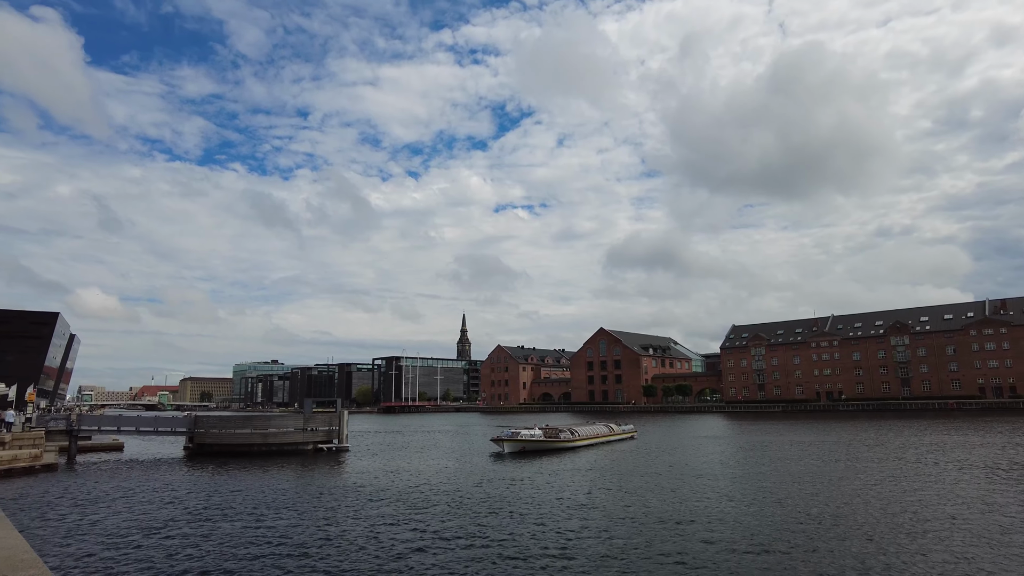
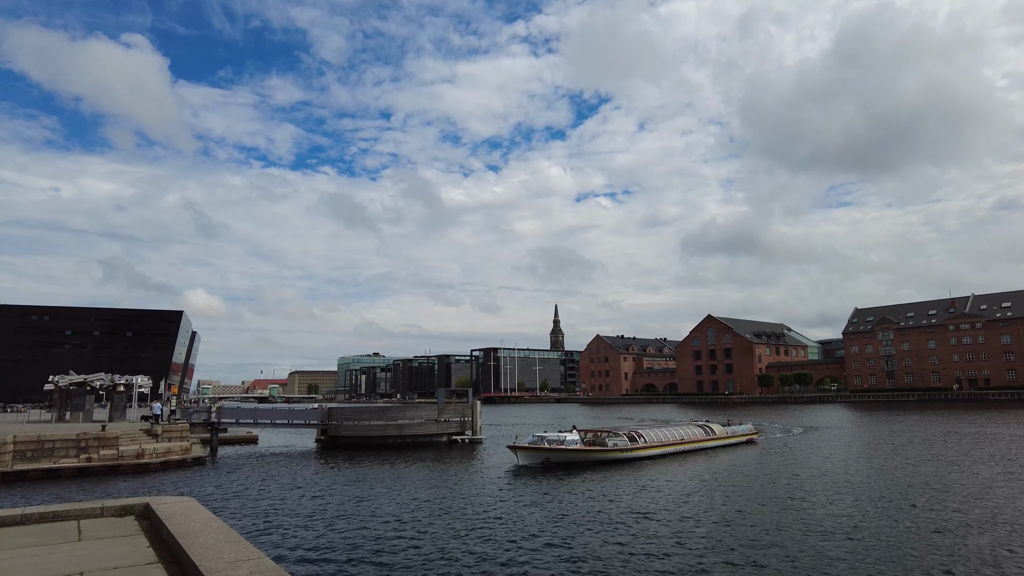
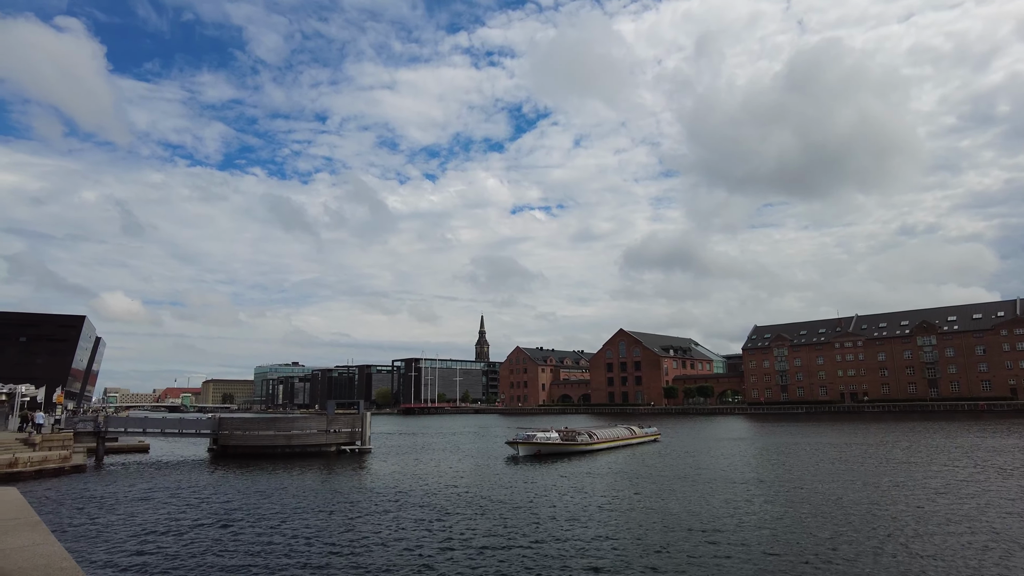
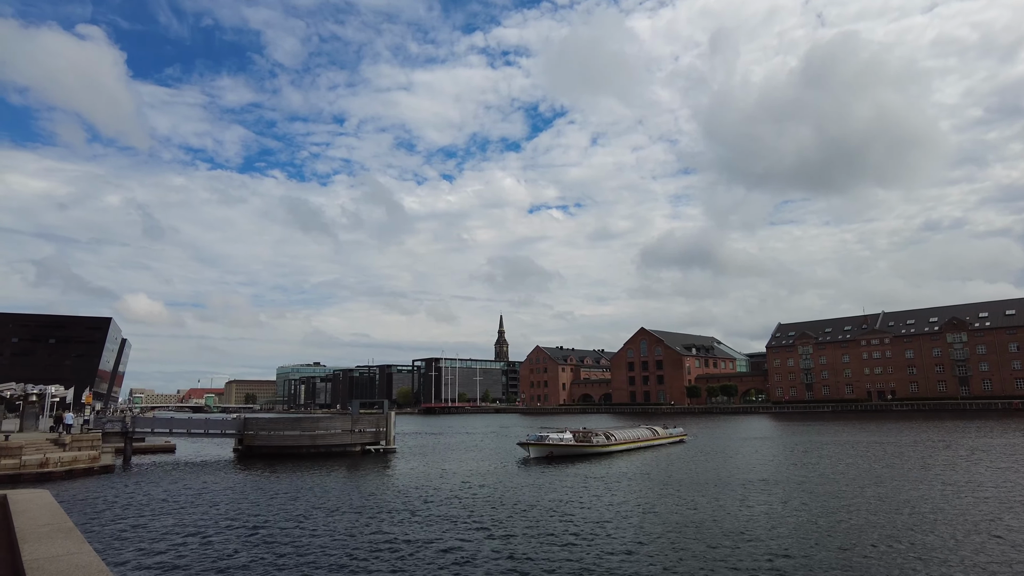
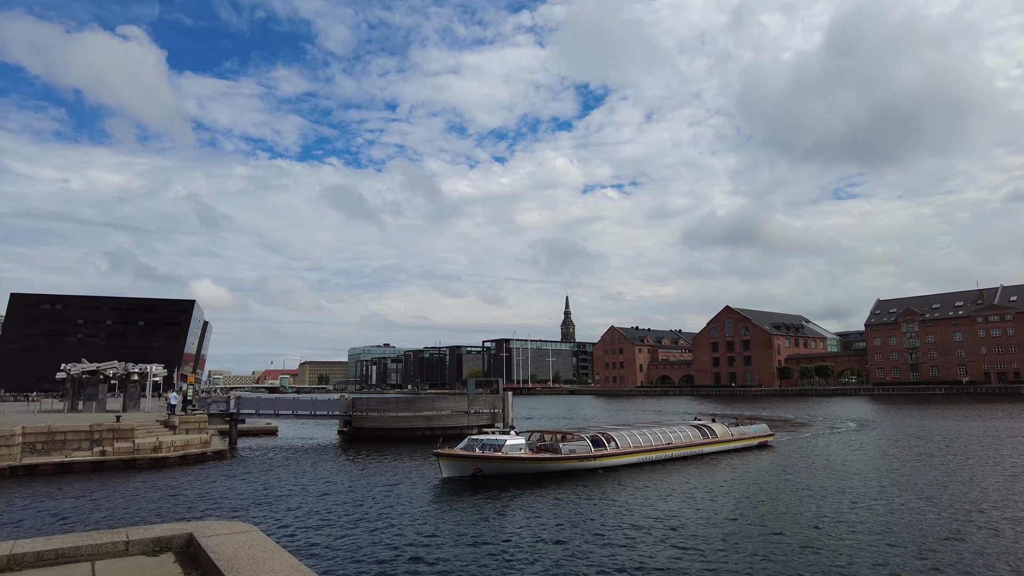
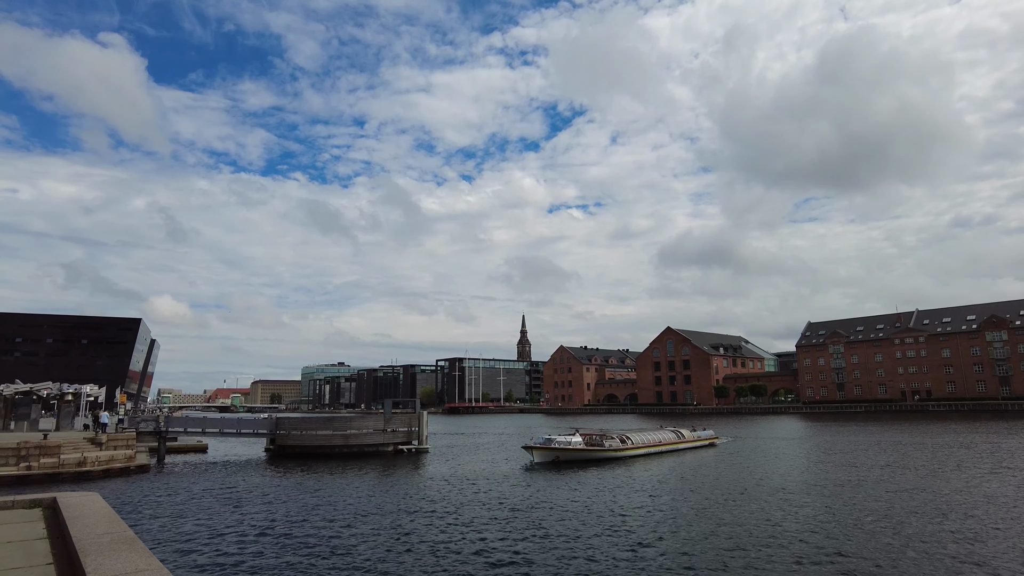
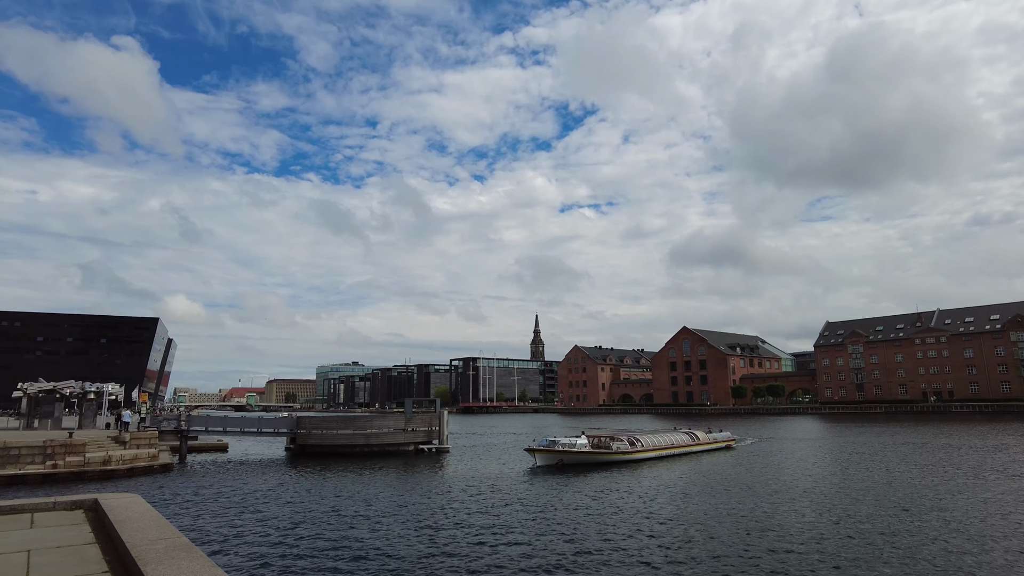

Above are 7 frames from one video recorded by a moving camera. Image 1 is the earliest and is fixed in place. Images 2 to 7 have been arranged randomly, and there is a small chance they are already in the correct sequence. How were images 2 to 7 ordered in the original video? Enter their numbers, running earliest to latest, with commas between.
3, 4, 6, 7, 2, 5
